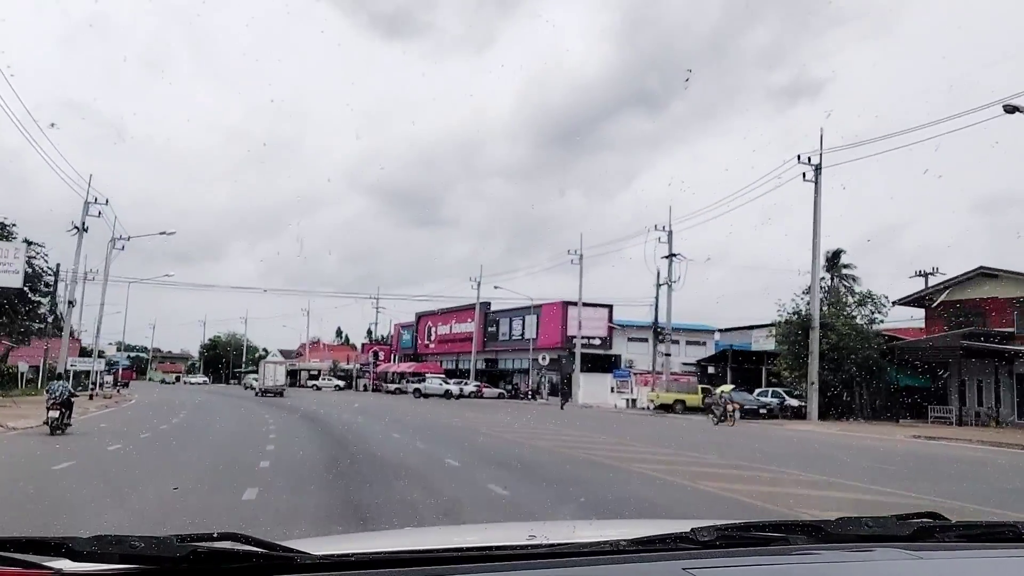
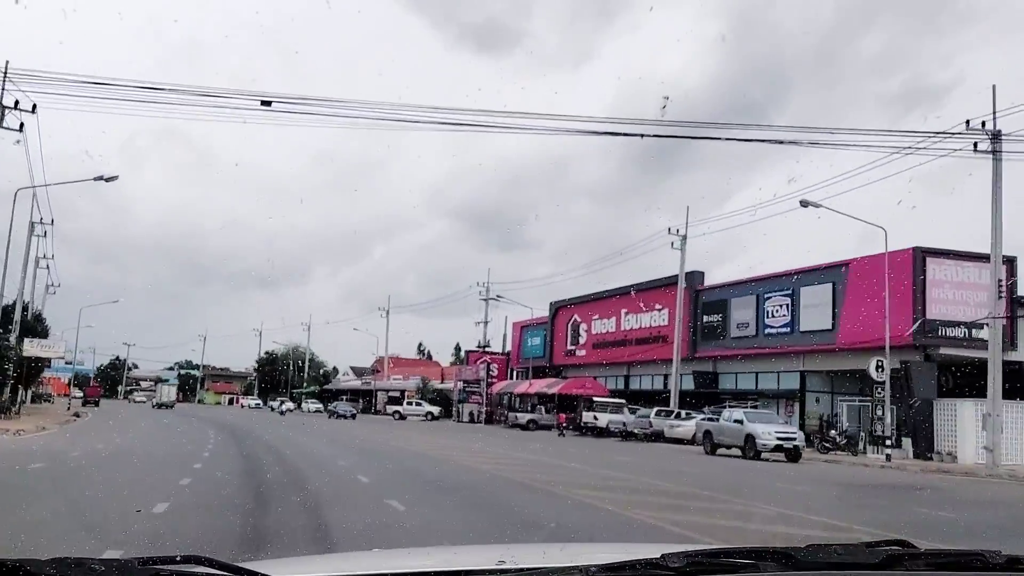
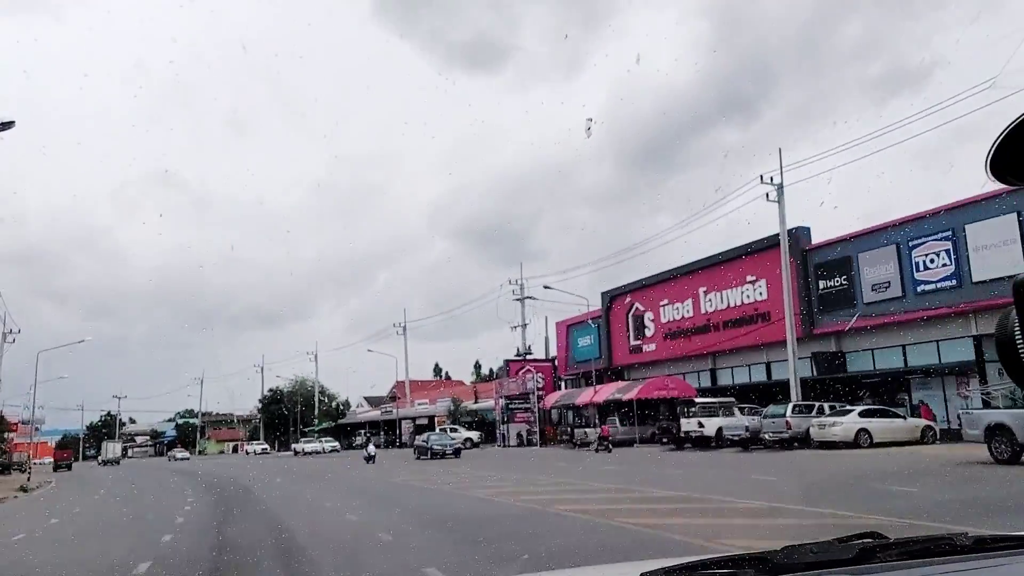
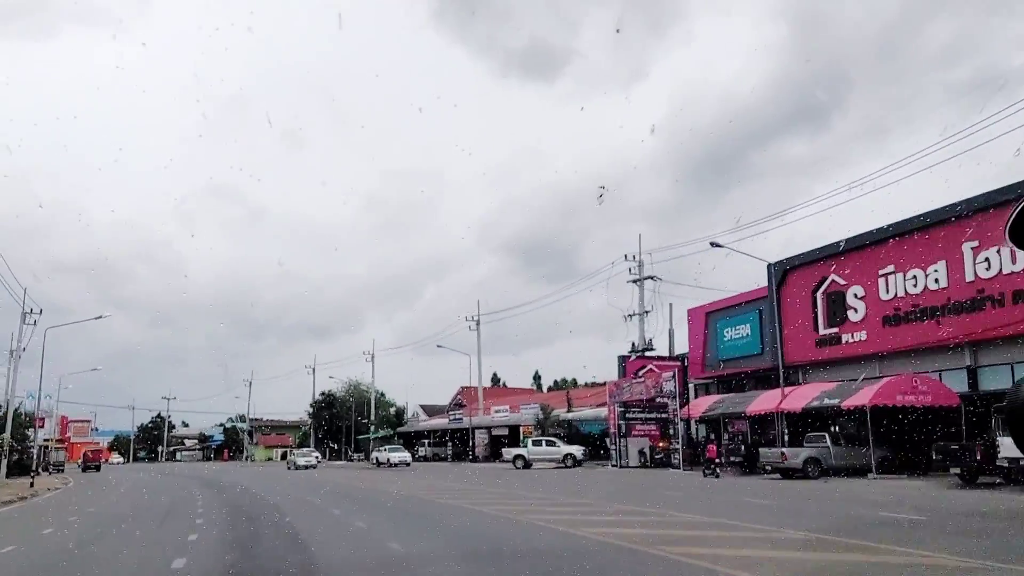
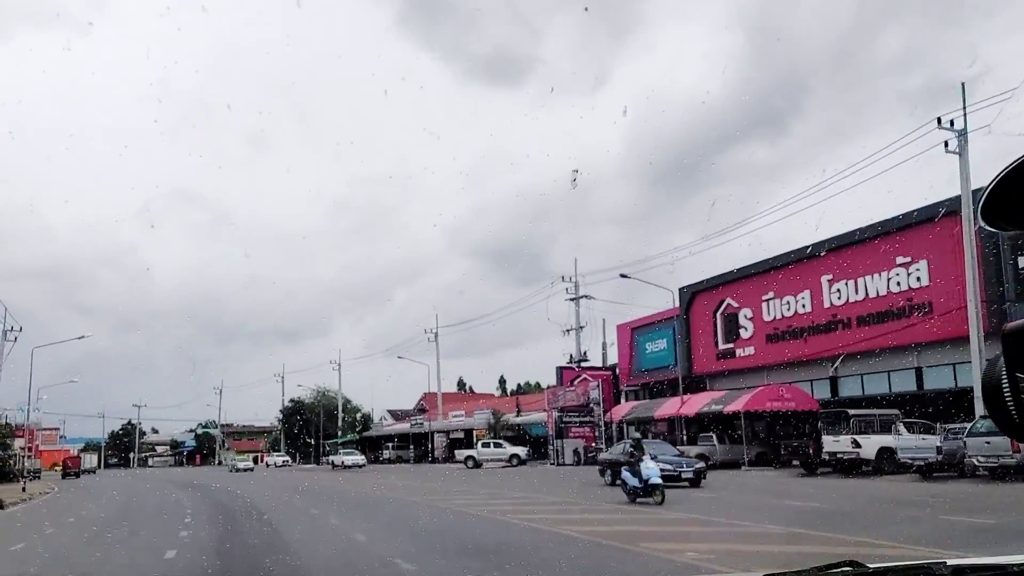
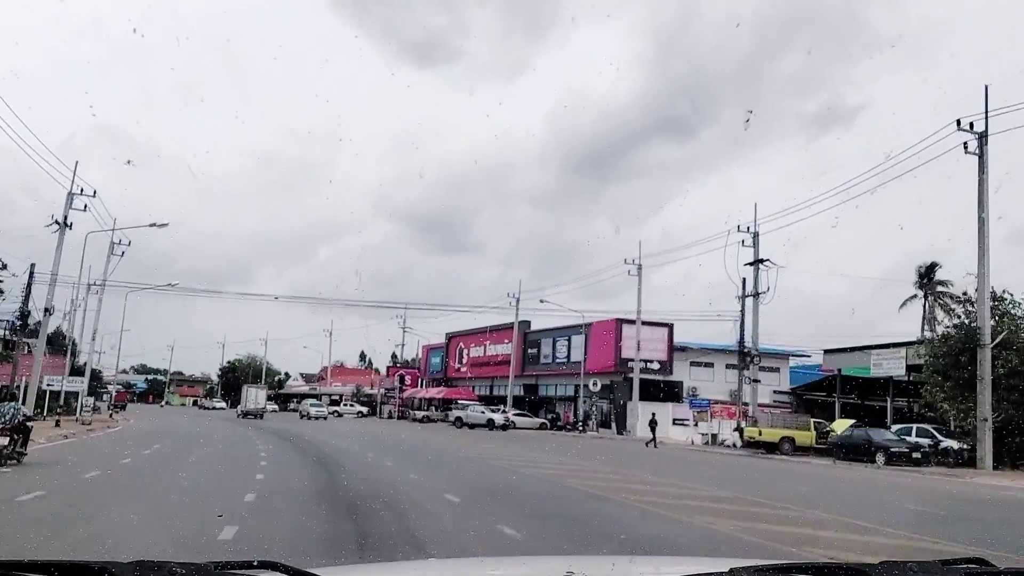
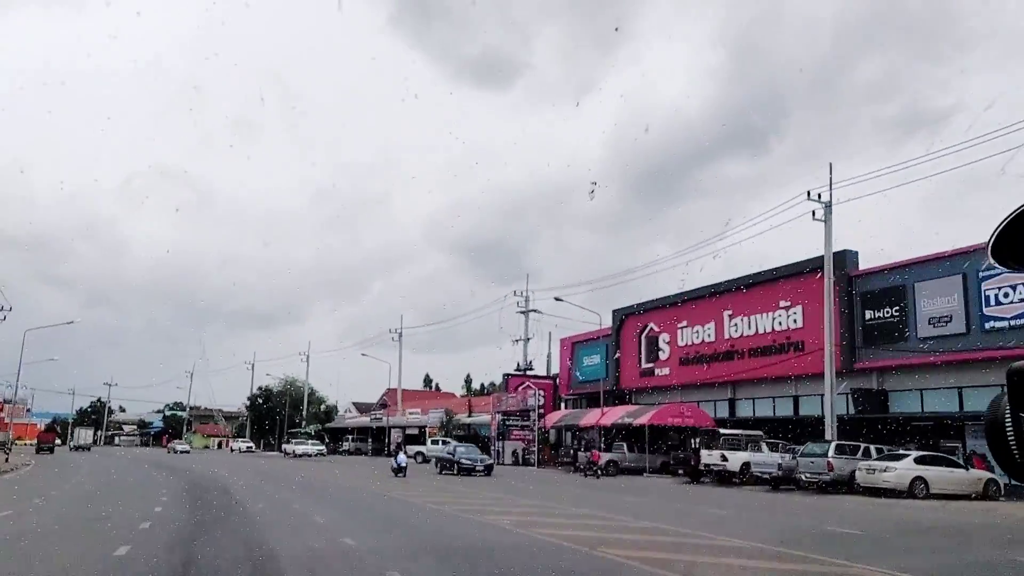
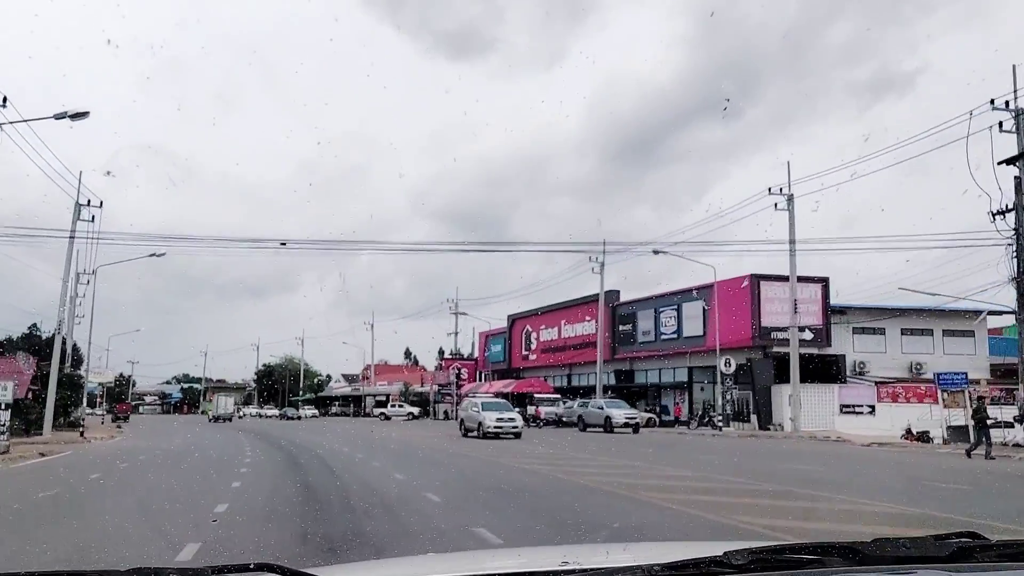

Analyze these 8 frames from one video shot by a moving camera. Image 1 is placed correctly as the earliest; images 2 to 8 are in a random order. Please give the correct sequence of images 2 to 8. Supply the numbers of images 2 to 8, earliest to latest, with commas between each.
6, 8, 2, 3, 7, 5, 4
